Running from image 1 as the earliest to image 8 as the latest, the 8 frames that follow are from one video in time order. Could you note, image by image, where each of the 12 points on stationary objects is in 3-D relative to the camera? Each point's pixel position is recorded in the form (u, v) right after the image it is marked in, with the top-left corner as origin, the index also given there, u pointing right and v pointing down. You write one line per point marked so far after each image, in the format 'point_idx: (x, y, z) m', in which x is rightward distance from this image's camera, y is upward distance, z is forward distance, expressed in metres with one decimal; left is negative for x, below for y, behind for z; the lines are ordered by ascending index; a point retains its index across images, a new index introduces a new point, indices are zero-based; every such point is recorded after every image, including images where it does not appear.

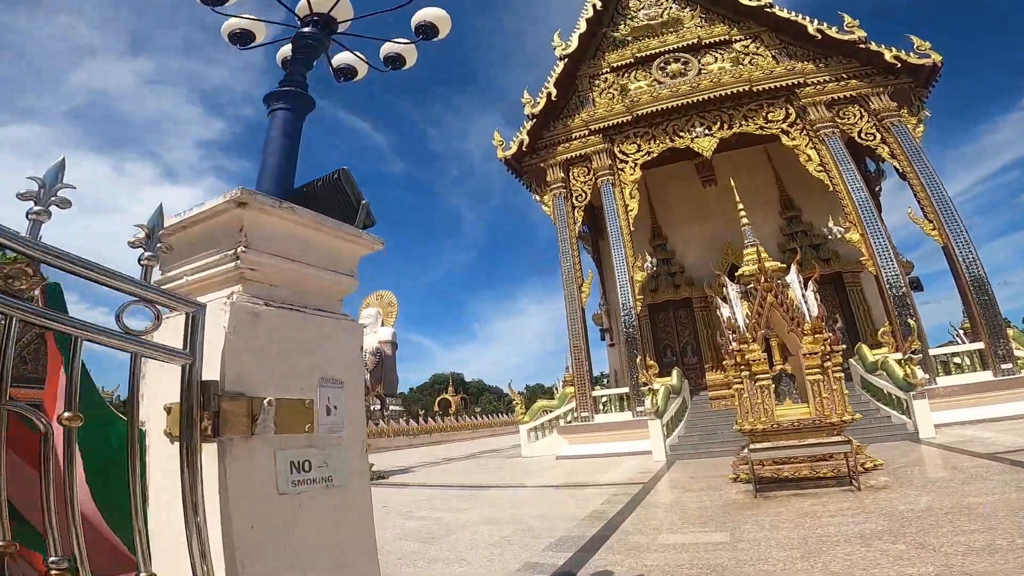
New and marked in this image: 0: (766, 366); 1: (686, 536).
0: (+4.4, -1.3, +9.1) m
1: (+2.1, -3.0, +6.4) m
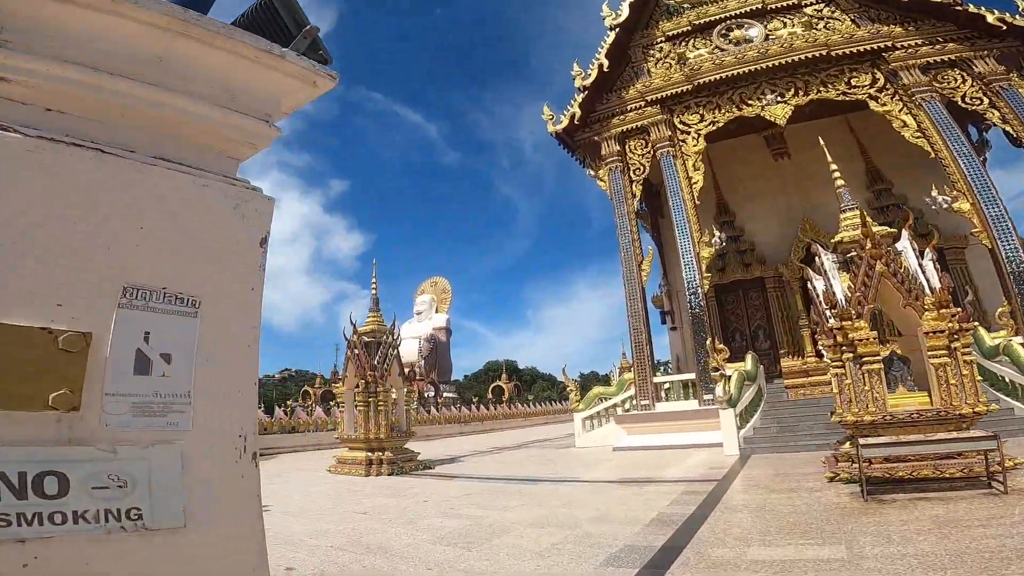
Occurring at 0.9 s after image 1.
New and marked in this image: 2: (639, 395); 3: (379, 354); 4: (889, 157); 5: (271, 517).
0: (+5.1, -0.8, +7.5) m
1: (+2.6, -2.5, +5.1) m
2: (+3.7, -3.1, +15.1) m
3: (-3.1, -1.6, +12.7) m
4: (+14.3, +5.0, +19.9) m
5: (-3.2, -3.0, +6.9) m
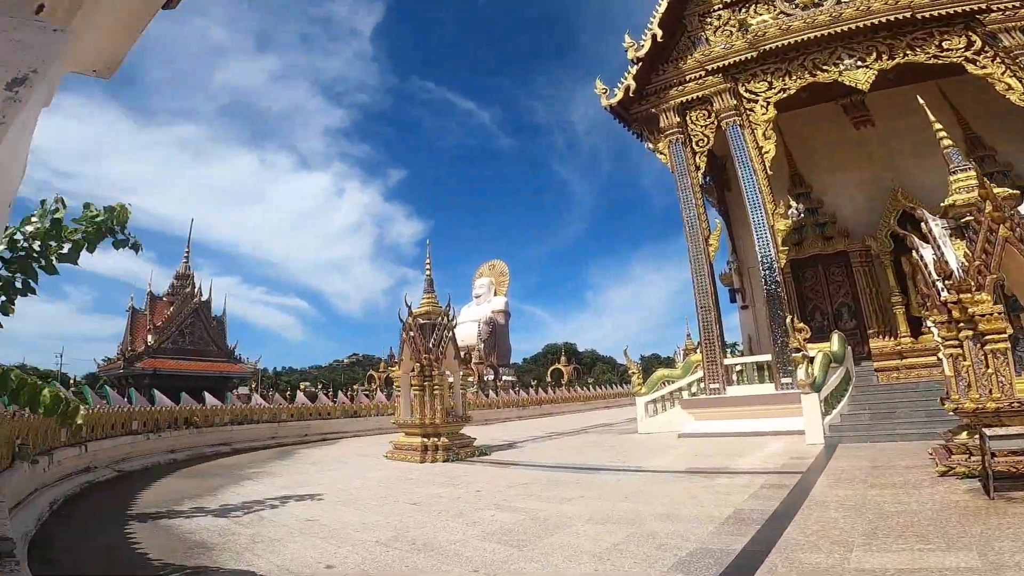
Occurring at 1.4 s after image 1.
0: (+5.8, -0.4, +6.3) m
1: (+3.1, -2.2, +4.3) m
2: (+5.2, -2.4, +14.2) m
3: (-1.8, -1.1, +12.5) m
4: (+16.1, +6.0, +17.5) m
5: (-2.4, -2.8, +6.8) m
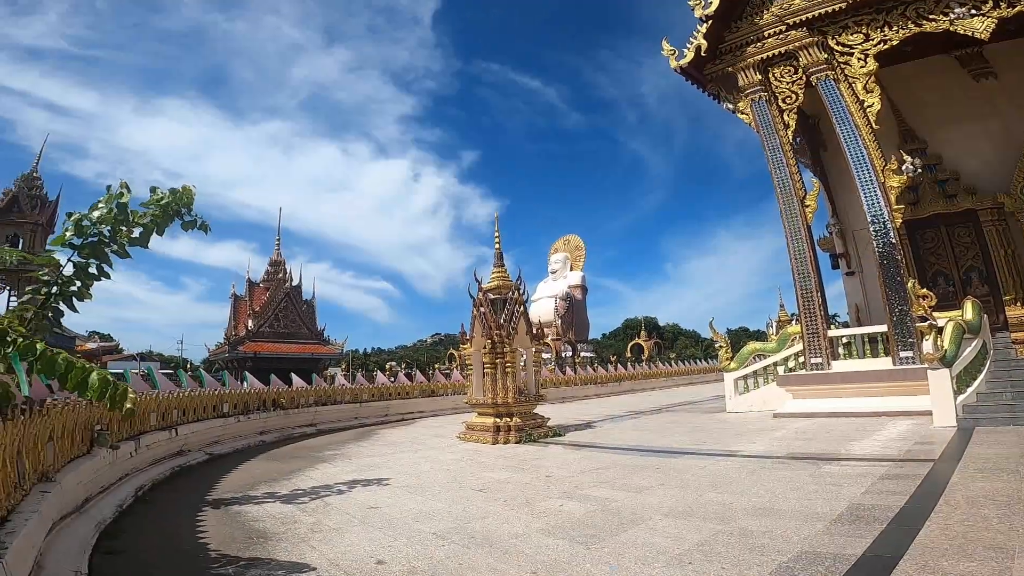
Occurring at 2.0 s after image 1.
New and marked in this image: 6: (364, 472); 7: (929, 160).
0: (+6.4, +0.1, +4.8) m
1: (+3.6, -1.9, +3.3) m
2: (+7.1, -1.6, +12.7) m
3: (-0.2, -0.6, +12.0) m
4: (+18.0, +7.4, +14.1) m
5: (-1.5, -2.5, +6.6) m
6: (-2.3, -2.8, +8.0) m
7: (+13.2, +4.2, +16.7) m
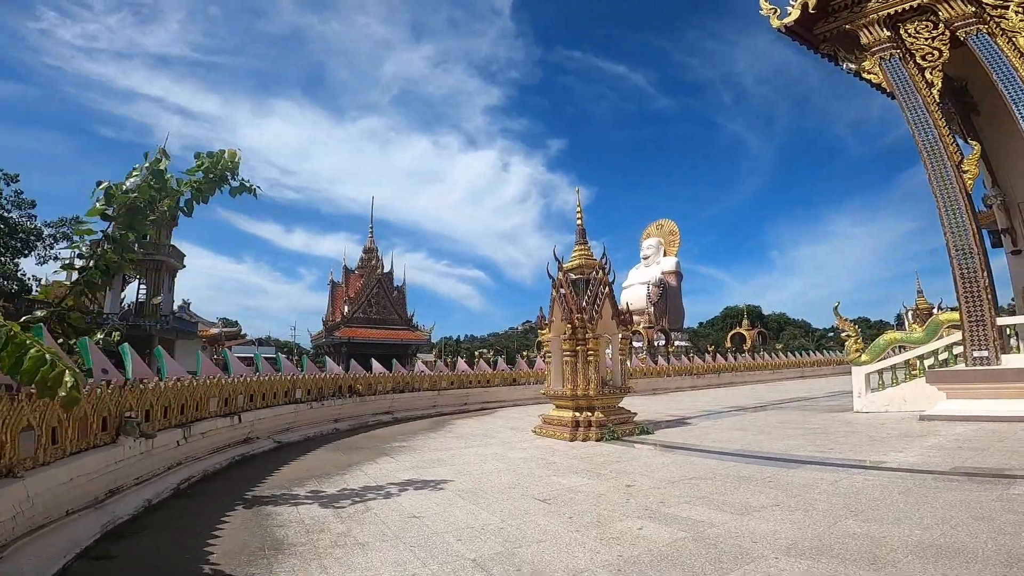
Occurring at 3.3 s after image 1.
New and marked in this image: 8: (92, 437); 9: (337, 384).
0: (+6.7, +0.4, +2.6) m
1: (+3.7, -1.6, +1.6) m
2: (+8.8, -1.1, +10.3) m
3: (+1.5, -0.2, +10.9) m
4: (+19.6, +8.0, +9.6) m
5: (-0.8, -2.2, +5.8) m
6: (-1.2, -2.5, +7.3) m
7: (+15.4, +4.8, +13.0) m
8: (-3.5, -1.2, +4.4) m
9: (-4.1, -2.3, +12.3) m
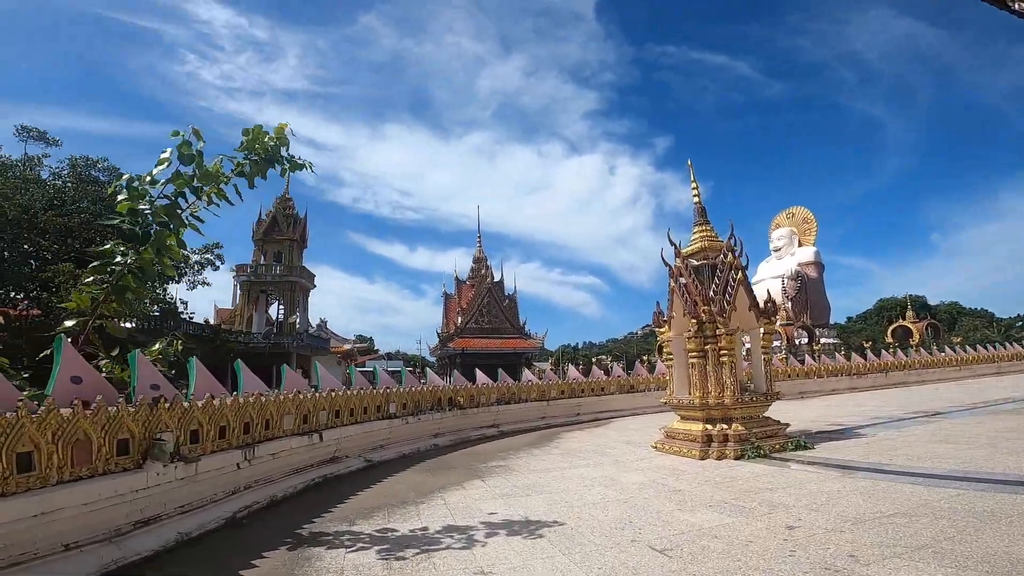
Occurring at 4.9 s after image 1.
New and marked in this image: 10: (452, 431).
0: (+6.6, +1.1, -0.2) m
1: (+3.5, -1.2, -0.6) m
2: (+10.4, -0.4, +6.8) m
3: (+3.3, +0.1, +9.0) m
4: (+20.2, +9.4, +4.0) m
5: (+0.1, -2.1, +4.4) m
6: (+0.1, -2.4, +6.1) m
7: (+17.1, +5.9, +8.2) m
8: (-2.9, -1.2, +3.7) m
9: (-1.6, -2.4, +11.5) m
10: (-1.3, -3.0, +11.3) m
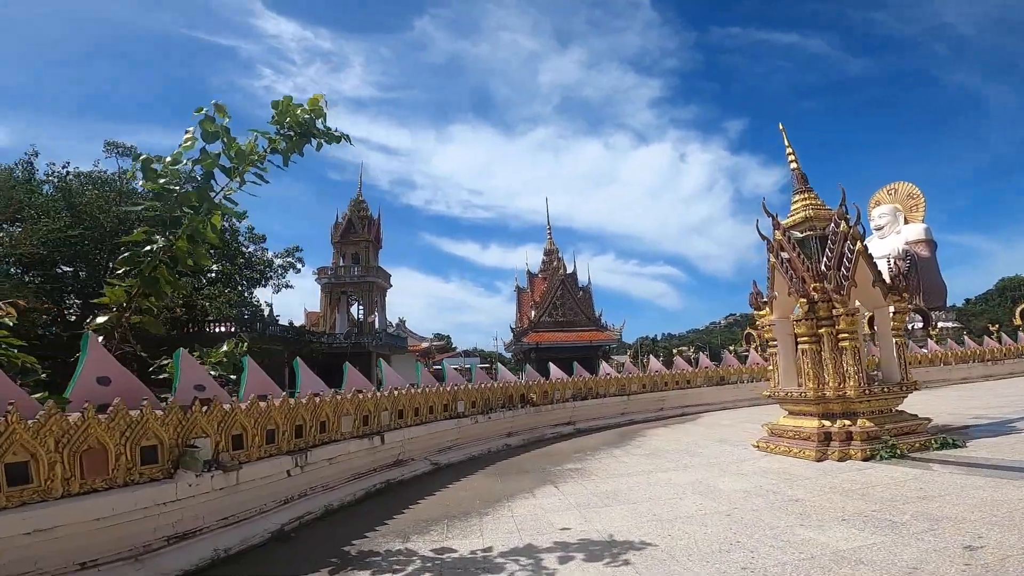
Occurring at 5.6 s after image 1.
0: (+6.3, +1.5, -1.9) m
1: (+3.3, -0.9, -1.8) m
2: (+11.1, +0.3, +4.6) m
3: (+4.4, +0.4, +7.7) m
4: (+20.0, +10.3, +0.3) m
5: (+0.7, -1.9, +3.6) m
6: (+0.8, -2.2, +5.3) m
7: (+17.6, +6.8, +4.9) m
8: (-2.4, -1.2, +3.3) m
9: (-0.1, -2.2, +10.9) m
10: (+0.3, -2.8, +10.6) m
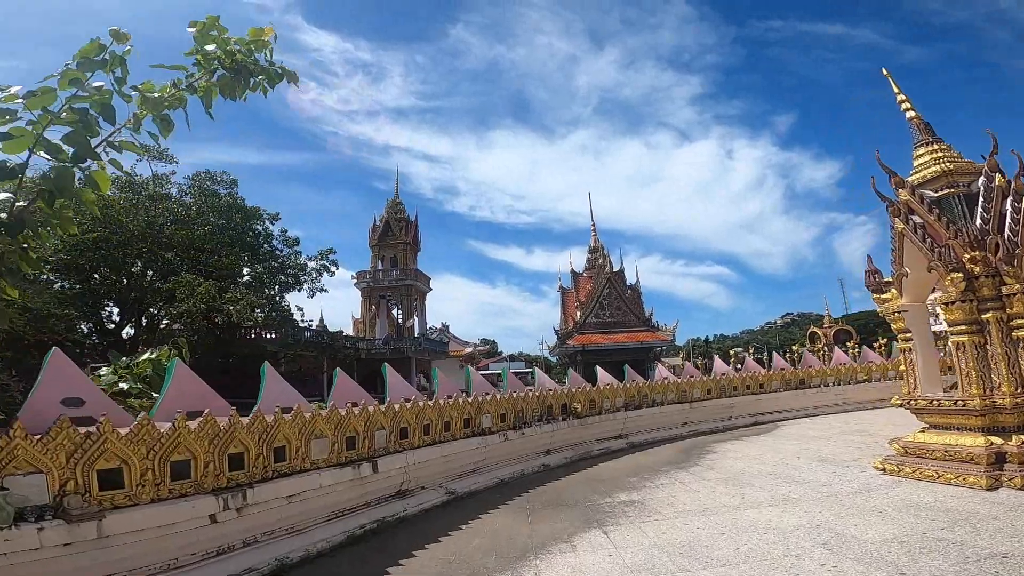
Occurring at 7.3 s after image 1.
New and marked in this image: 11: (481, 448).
0: (+5.8, +1.9, -4.1) m
1: (+2.8, -0.5, -3.8) m
2: (+11.1, +0.8, +1.9) m
3: (+4.7, +0.8, +5.6) m
4: (+19.4, +11.1, -3.0) m
5: (+0.7, -1.6, +1.9) m
6: (+1.0, -1.9, +3.5) m
7: (+17.5, +7.5, +1.8) m
8: (-2.4, -1.0, +1.8) m
9: (+0.6, -2.0, +9.1) m
10: (+0.9, -2.6, +8.8) m
11: (-0.4, -2.1, +7.1) m
